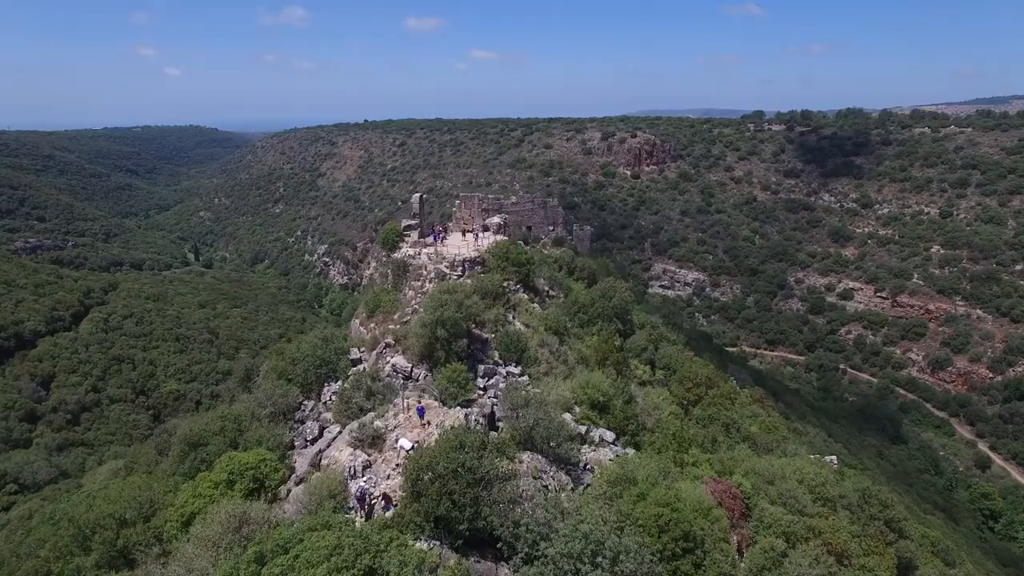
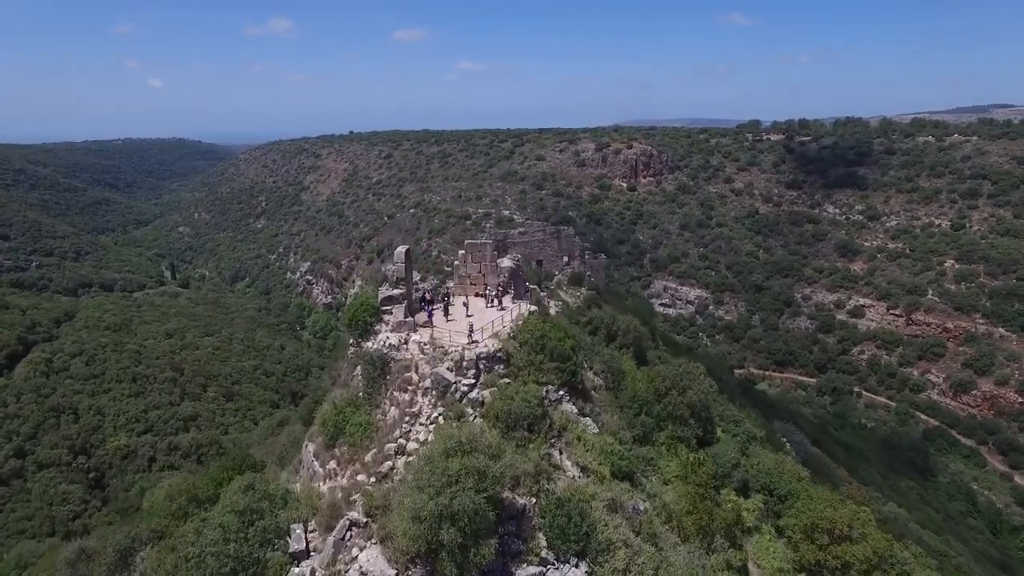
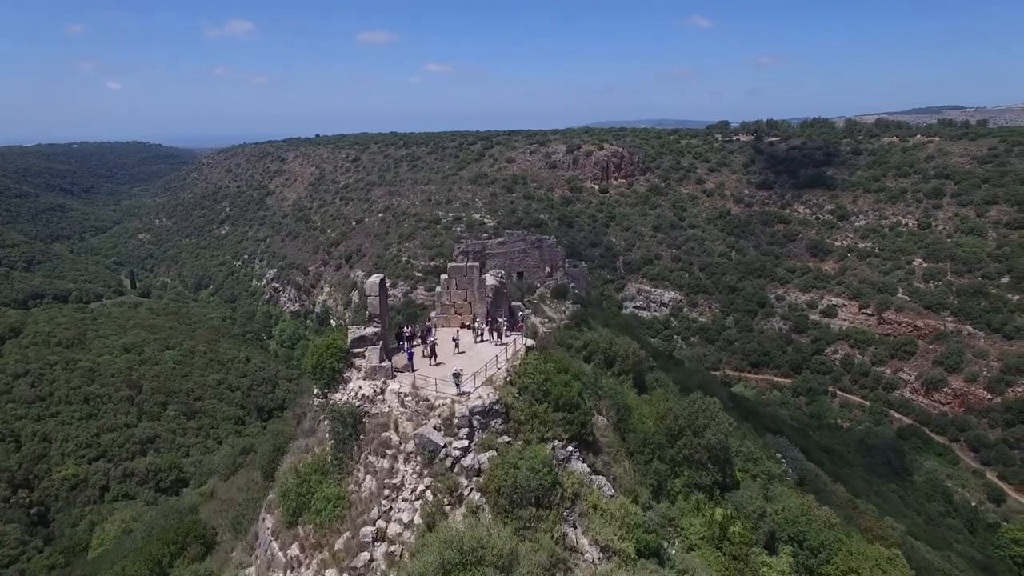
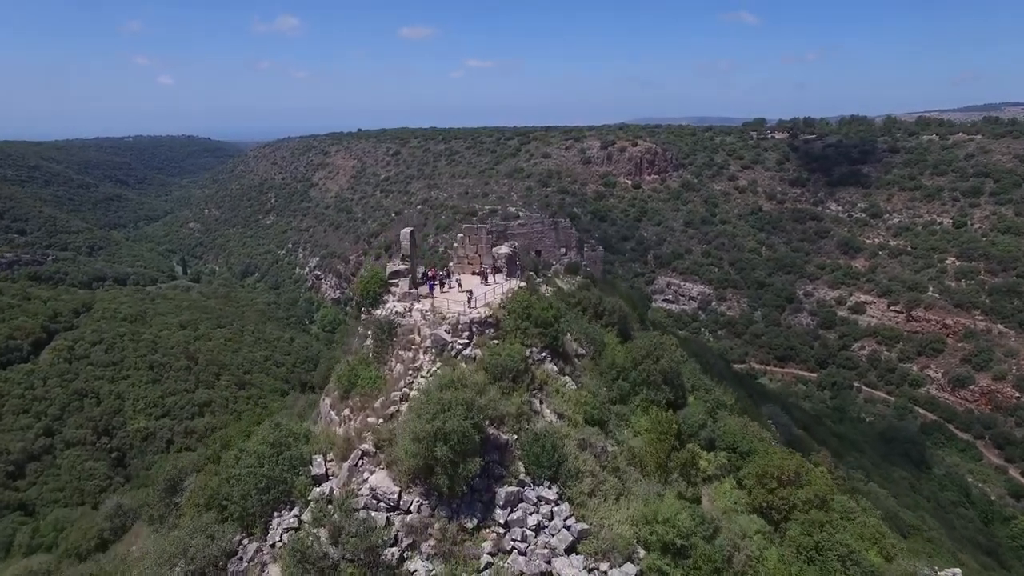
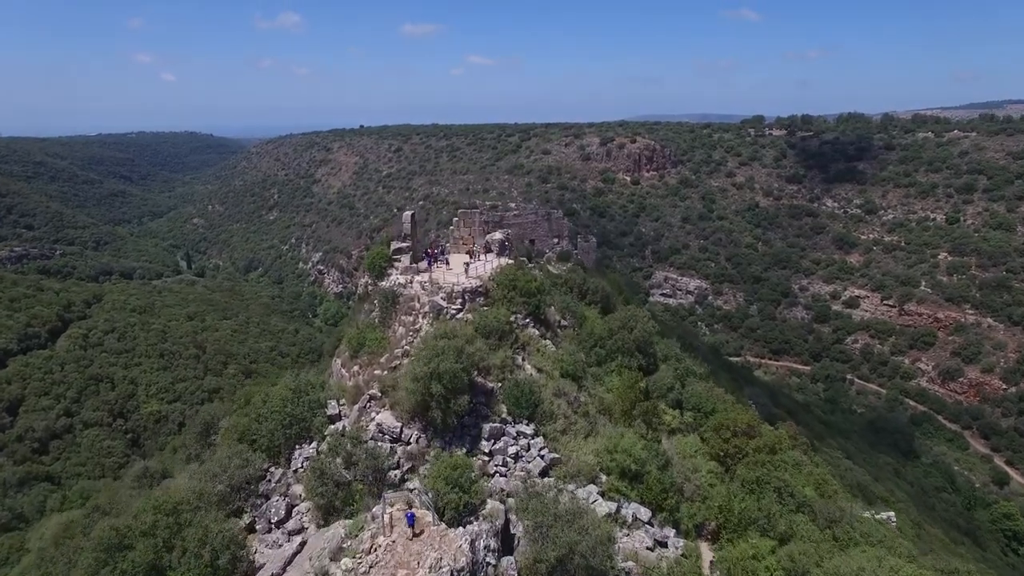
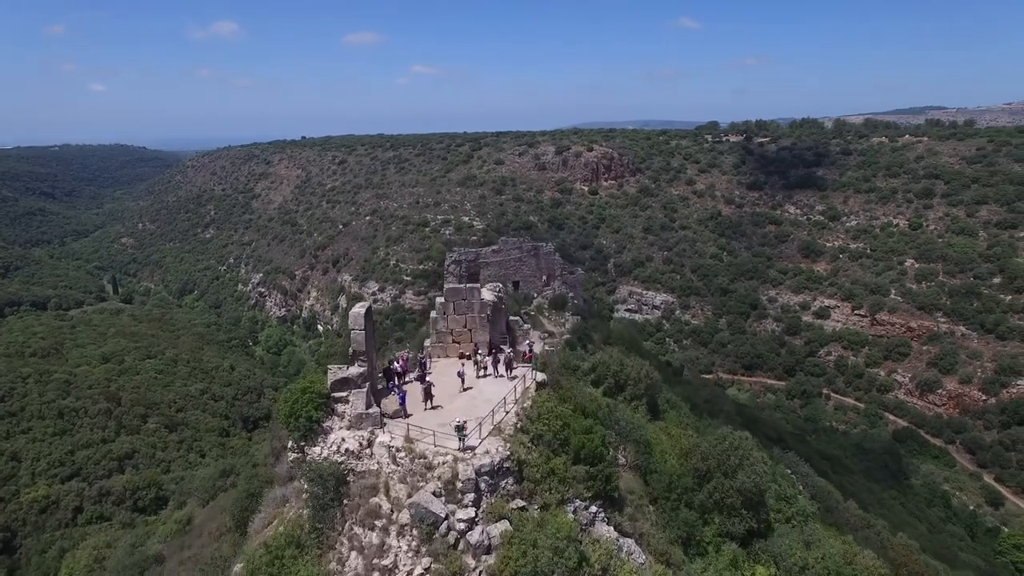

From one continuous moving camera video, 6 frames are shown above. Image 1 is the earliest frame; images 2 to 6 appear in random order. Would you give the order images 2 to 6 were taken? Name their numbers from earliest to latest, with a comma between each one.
5, 4, 2, 3, 6
